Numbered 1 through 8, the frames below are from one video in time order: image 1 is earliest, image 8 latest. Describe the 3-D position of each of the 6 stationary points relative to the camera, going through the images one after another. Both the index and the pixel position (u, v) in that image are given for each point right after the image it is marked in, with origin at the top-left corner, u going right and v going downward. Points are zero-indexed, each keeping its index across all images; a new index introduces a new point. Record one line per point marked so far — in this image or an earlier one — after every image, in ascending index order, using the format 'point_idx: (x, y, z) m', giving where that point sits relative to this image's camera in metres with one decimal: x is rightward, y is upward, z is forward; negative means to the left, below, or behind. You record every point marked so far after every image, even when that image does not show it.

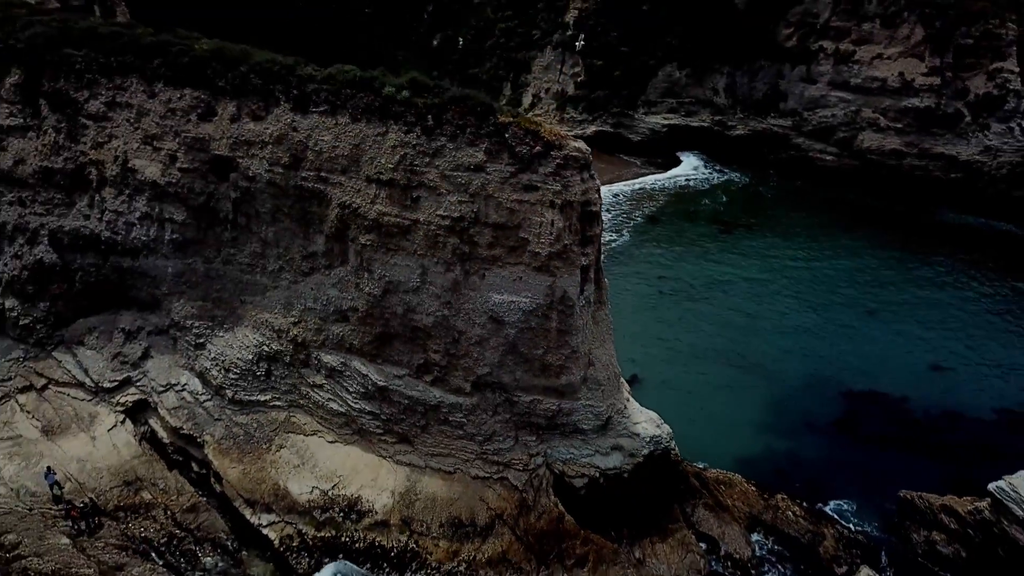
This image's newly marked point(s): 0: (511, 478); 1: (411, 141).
0: (0.0, -2.2, +12.1) m
1: (-1.1, +1.7, +12.0) m
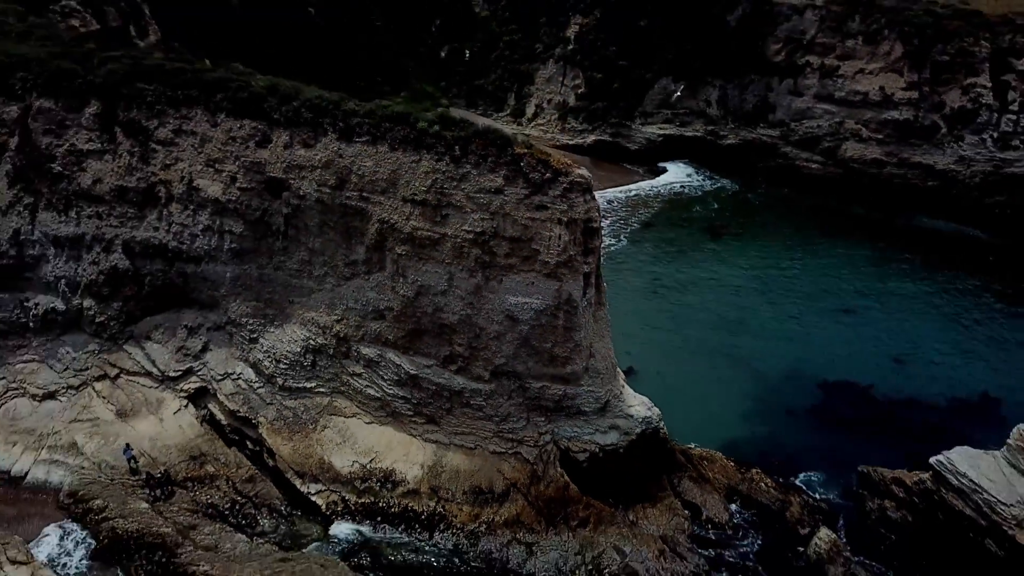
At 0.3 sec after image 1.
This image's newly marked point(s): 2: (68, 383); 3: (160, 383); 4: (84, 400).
0: (+0.2, -2.2, +14.2) m
1: (-1.0, +1.7, +14.1) m
2: (-6.7, -1.5, +15.7) m
3: (-5.3, -1.4, +15.7) m
4: (-6.4, -1.7, +15.5) m
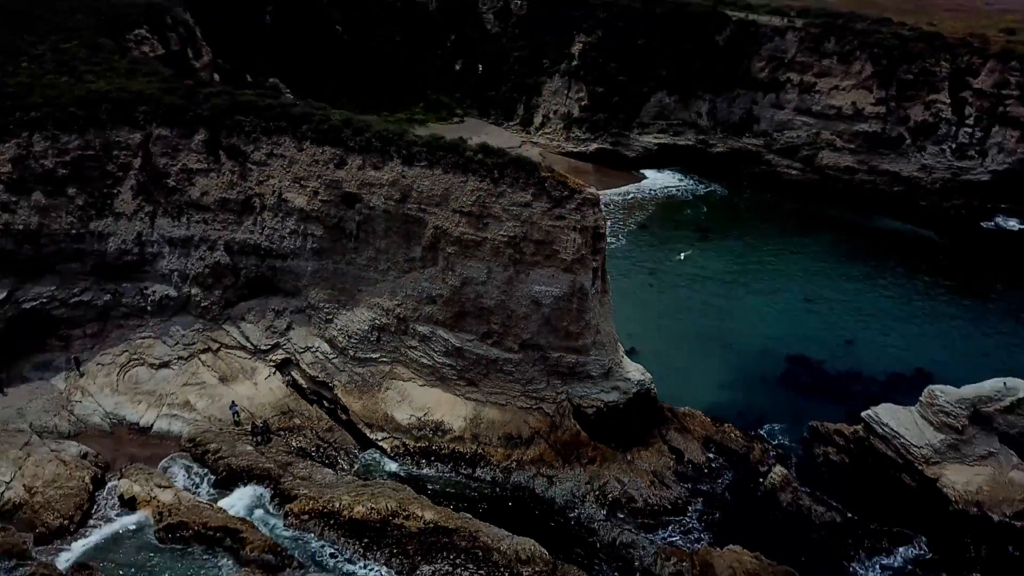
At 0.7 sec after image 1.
0: (+0.6, -2.1, +18.2) m
1: (-0.5, +1.8, +18.1) m
2: (-6.3, -1.3, +19.7) m
3: (-4.9, -1.2, +19.7) m
4: (-6.0, -1.5, +19.5) m
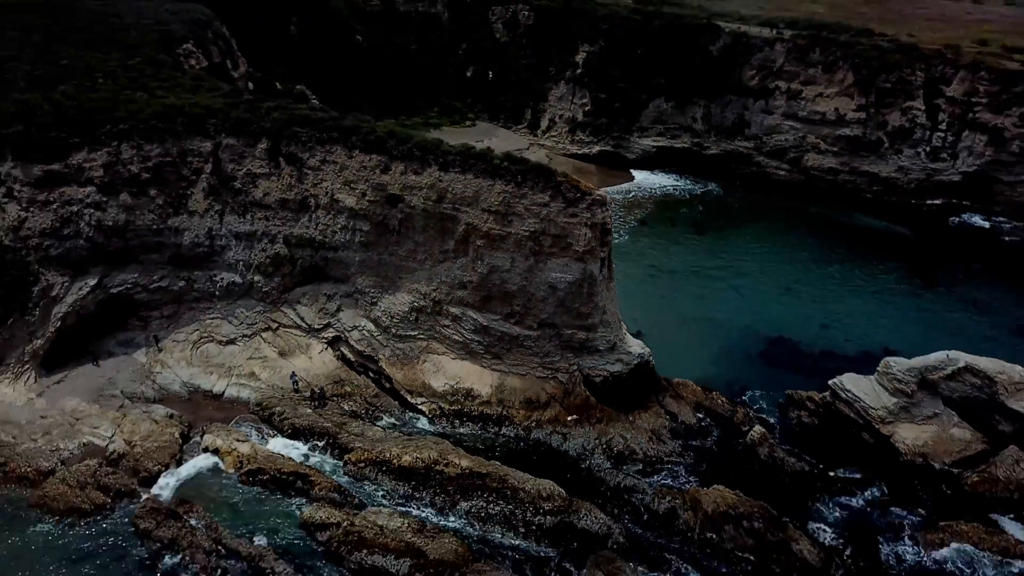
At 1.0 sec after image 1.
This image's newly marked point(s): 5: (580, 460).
0: (+1.0, -1.8, +21.4) m
1: (-0.1, +2.1, +21.3) m
2: (-5.9, -1.0, +22.9) m
3: (-4.5, -1.0, +22.9) m
4: (-5.6, -1.2, +22.7) m
5: (+1.3, -3.3, +19.9) m
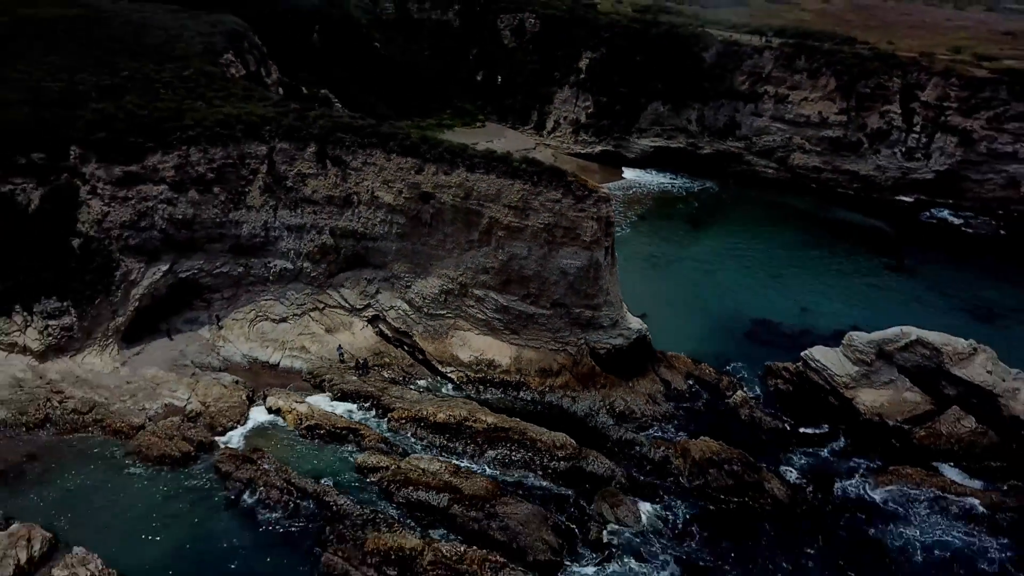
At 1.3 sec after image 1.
0: (+1.4, -1.5, +24.9) m
1: (+0.3, +2.5, +24.7) m
2: (-5.5, -0.6, +26.3) m
3: (-4.1, -0.6, +26.3) m
4: (-5.2, -0.9, +26.2) m
5: (+1.7, -2.9, +23.3) m
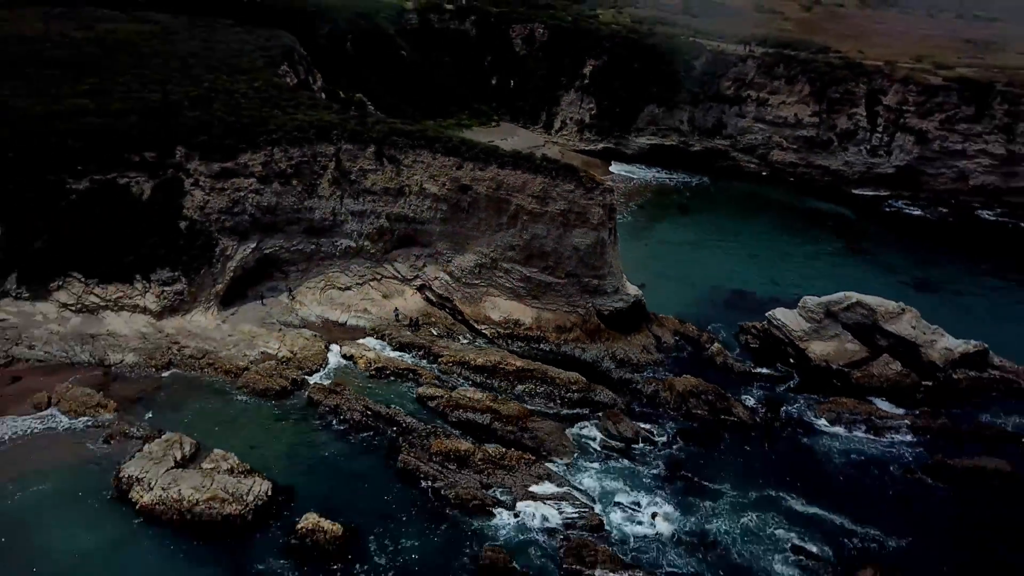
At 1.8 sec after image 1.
0: (+2.0, -0.7, +31.0) m
1: (+0.9, +3.3, +30.8) m
2: (-4.9, +0.2, +32.4) m
3: (-3.4, +0.2, +32.5) m
4: (-4.6, 0.0, +32.3) m
5: (+2.4, -2.1, +29.5) m
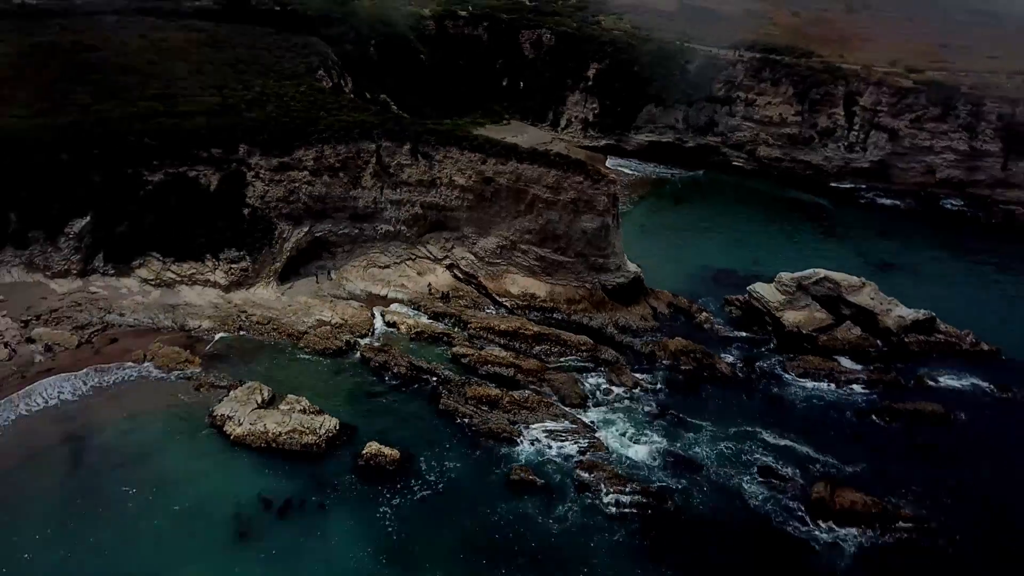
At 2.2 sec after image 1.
0: (+2.6, +0.1, +36.2) m
1: (+1.5, +4.0, +36.0) m
2: (-4.3, +1.0, +37.6) m
3: (-2.8, +1.0, +37.6) m
4: (-4.0, +0.7, +37.4) m
5: (+3.0, -1.4, +34.6) m
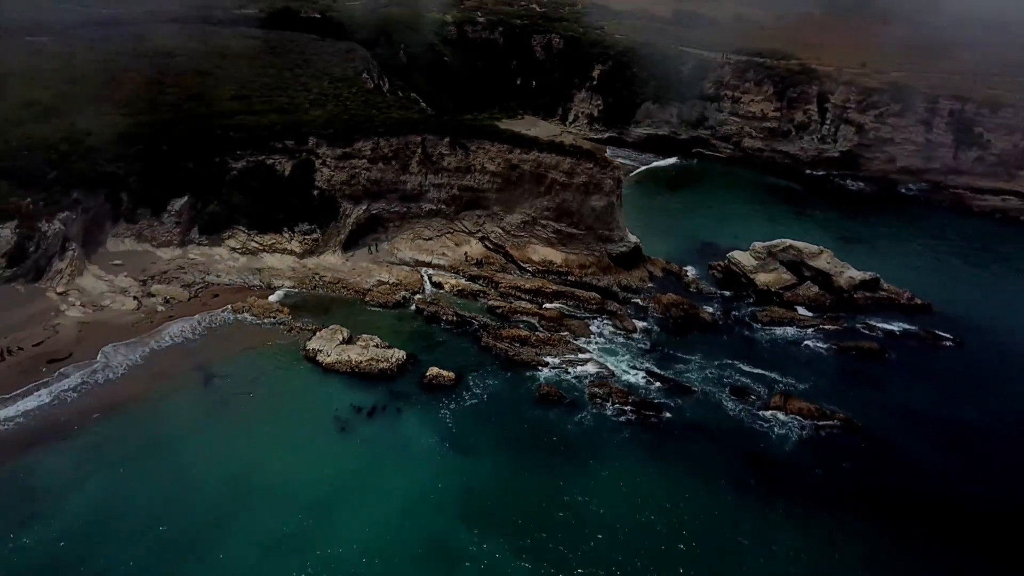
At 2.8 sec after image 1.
0: (+3.6, +1.5, +44.1) m
1: (+2.5, +5.4, +43.9) m
2: (-3.3, +2.4, +45.5) m
3: (-1.9, +2.4, +45.5) m
4: (-3.0, +2.1, +45.3) m
5: (+3.9, 0.0, +42.6) m
